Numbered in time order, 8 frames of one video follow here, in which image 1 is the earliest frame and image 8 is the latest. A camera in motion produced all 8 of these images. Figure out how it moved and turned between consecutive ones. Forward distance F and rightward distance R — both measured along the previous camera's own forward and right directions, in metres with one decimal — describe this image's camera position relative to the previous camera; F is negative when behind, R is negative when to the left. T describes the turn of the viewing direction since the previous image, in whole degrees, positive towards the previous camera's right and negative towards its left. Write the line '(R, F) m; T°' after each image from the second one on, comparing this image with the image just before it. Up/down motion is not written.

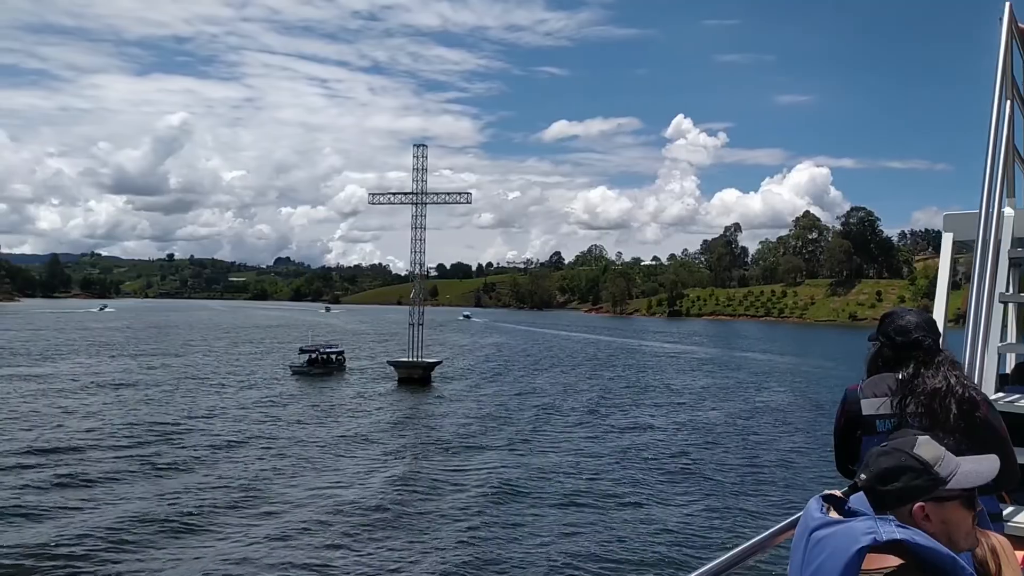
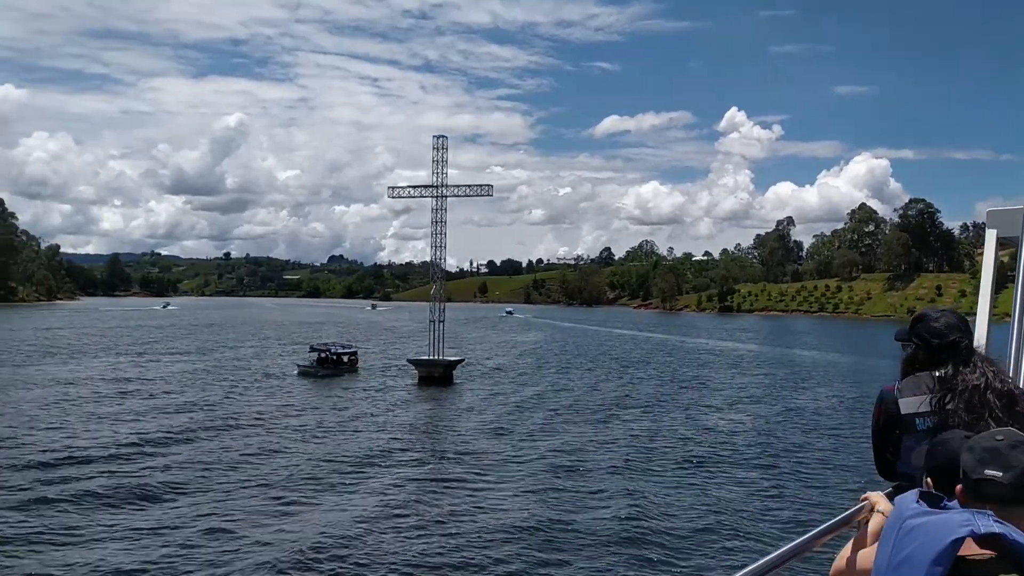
(+0.6, +0.9) m; -3°
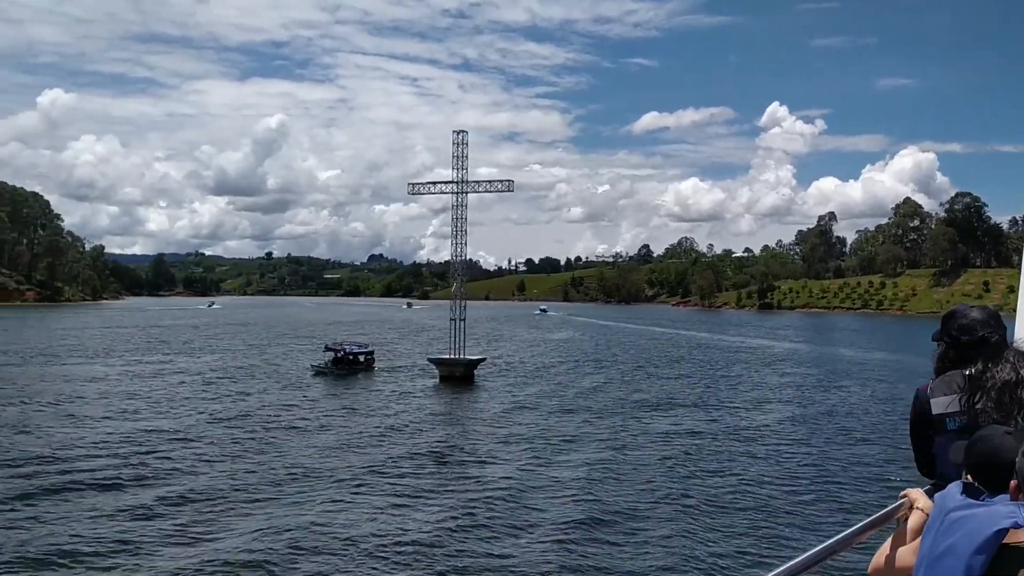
(+0.4, +0.5) m; -3°
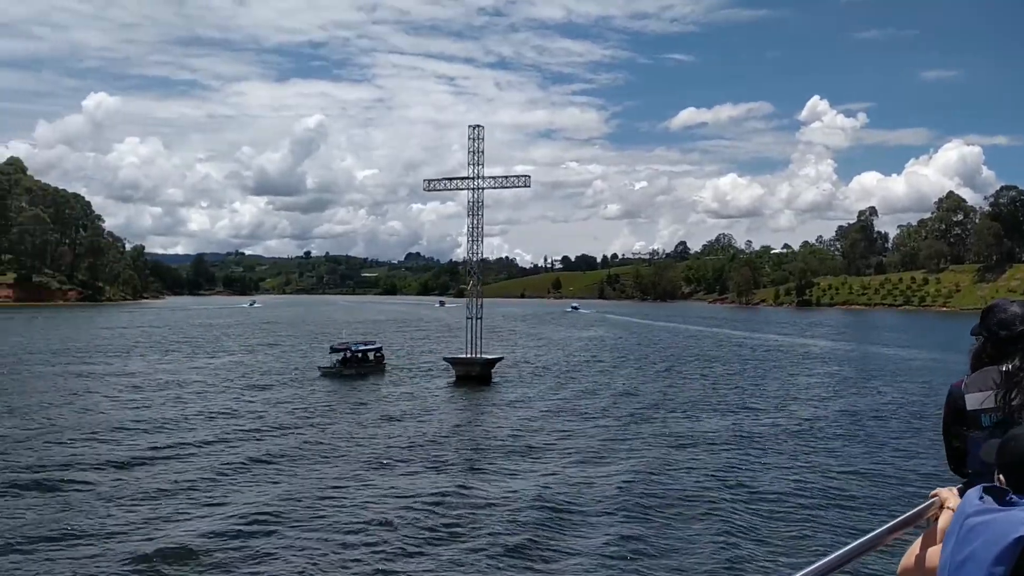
(+0.4, +0.5) m; -2°
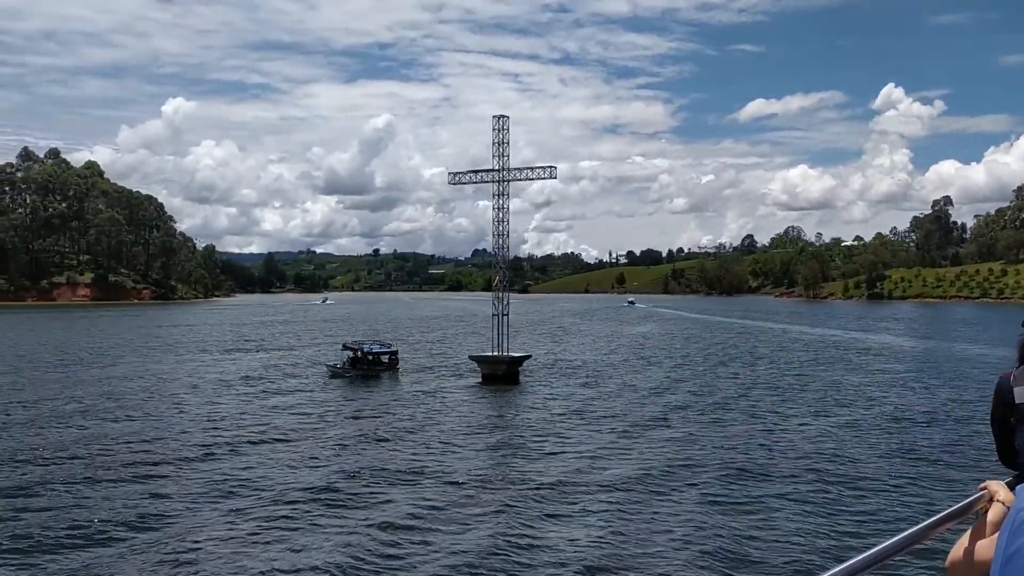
(+0.8, +0.4) m; -4°
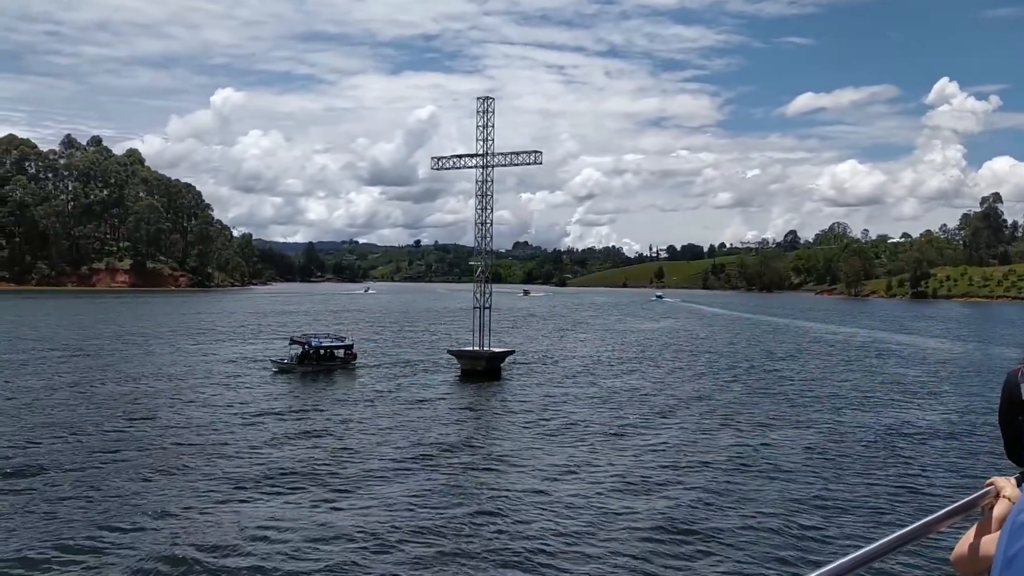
(+1.2, +1.2) m; -3°
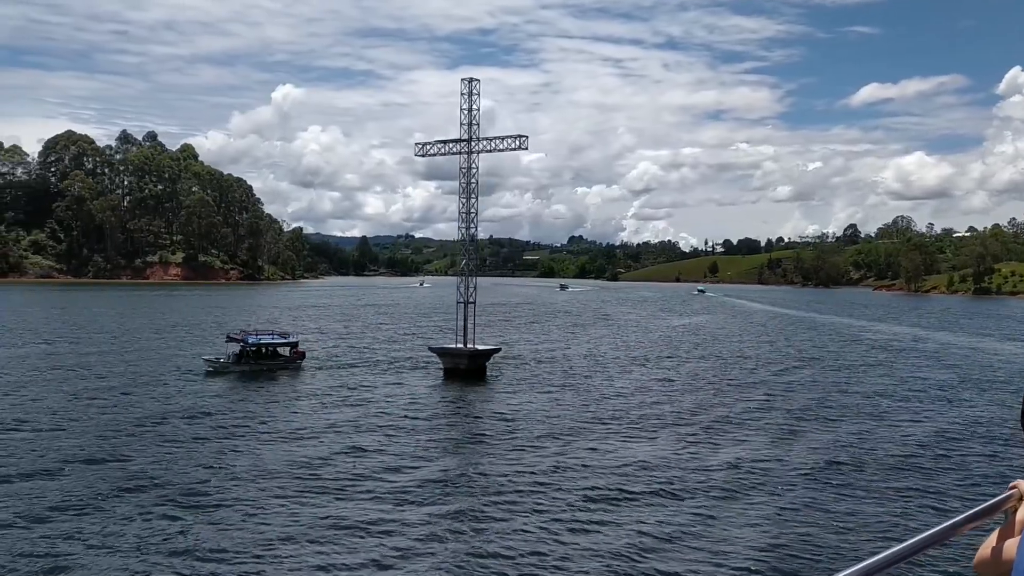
(+1.3, +1.2) m; -4°
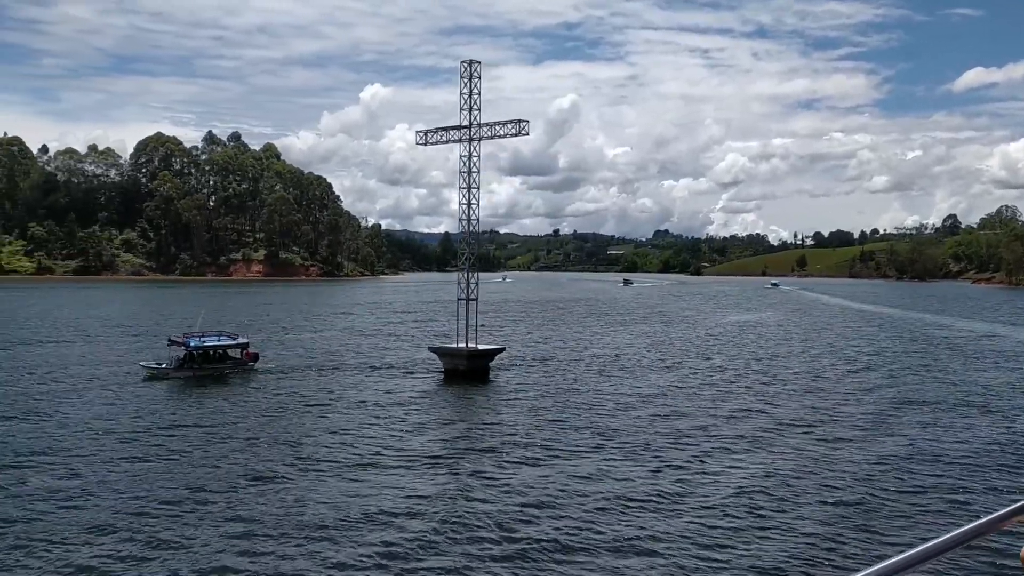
(+1.4, +1.2) m; -6°
